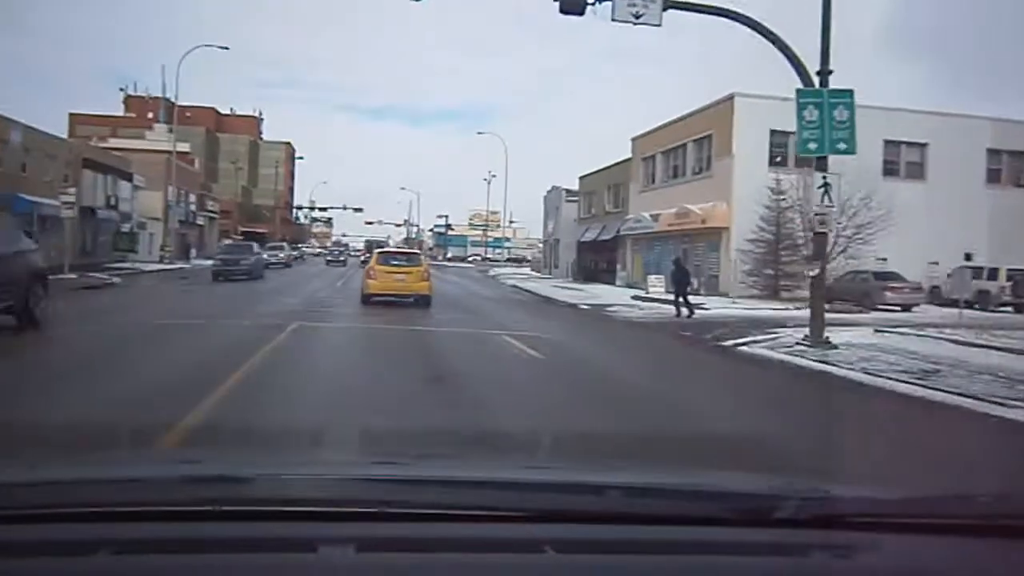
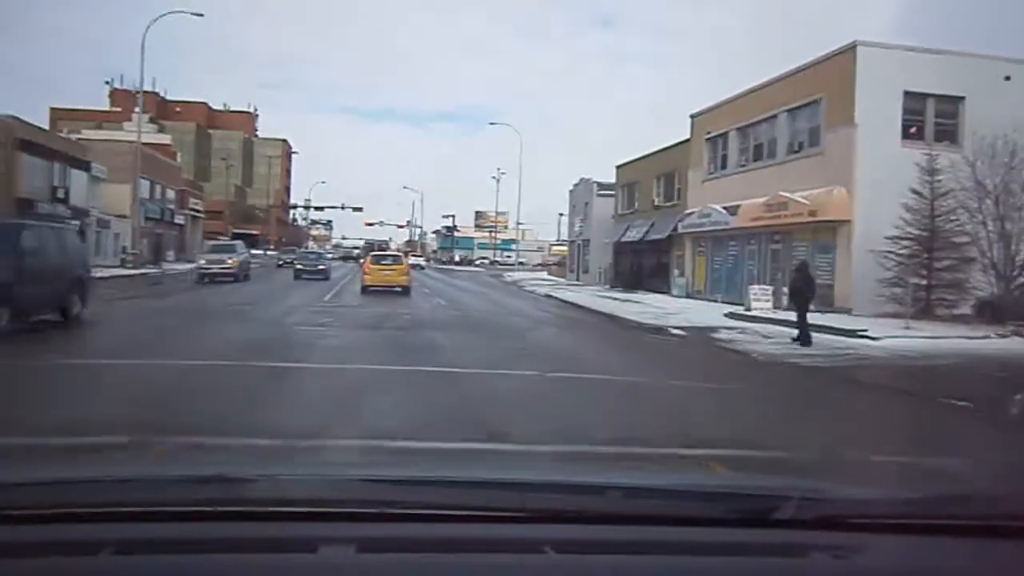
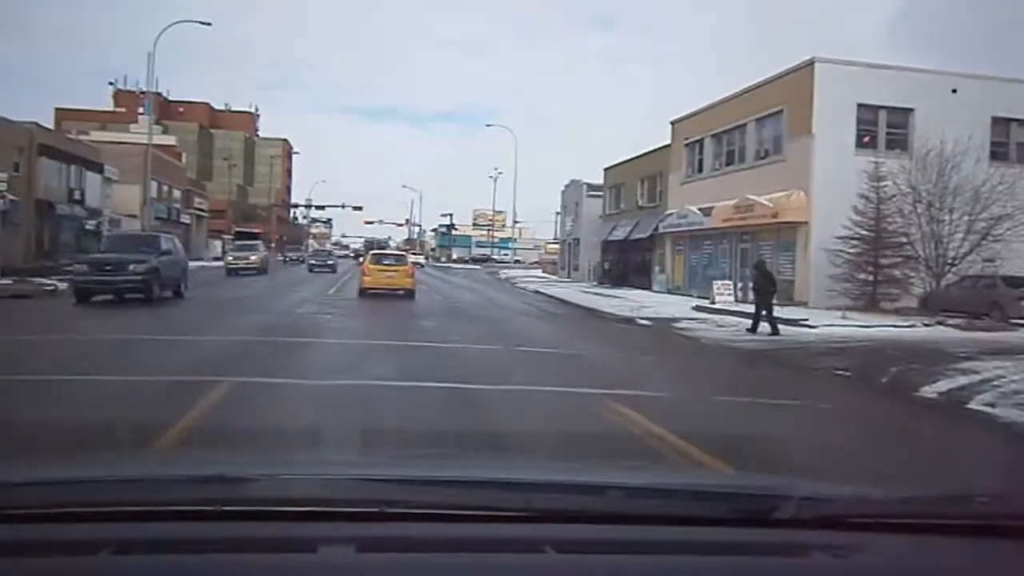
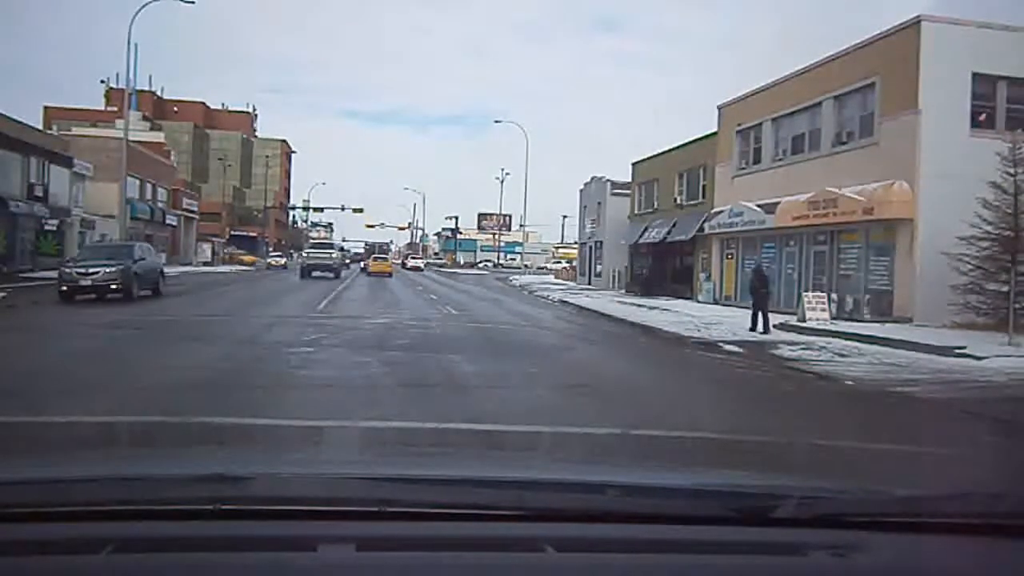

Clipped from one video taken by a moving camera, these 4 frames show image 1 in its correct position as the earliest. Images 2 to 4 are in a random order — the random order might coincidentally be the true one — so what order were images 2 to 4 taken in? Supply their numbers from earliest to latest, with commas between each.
3, 2, 4
